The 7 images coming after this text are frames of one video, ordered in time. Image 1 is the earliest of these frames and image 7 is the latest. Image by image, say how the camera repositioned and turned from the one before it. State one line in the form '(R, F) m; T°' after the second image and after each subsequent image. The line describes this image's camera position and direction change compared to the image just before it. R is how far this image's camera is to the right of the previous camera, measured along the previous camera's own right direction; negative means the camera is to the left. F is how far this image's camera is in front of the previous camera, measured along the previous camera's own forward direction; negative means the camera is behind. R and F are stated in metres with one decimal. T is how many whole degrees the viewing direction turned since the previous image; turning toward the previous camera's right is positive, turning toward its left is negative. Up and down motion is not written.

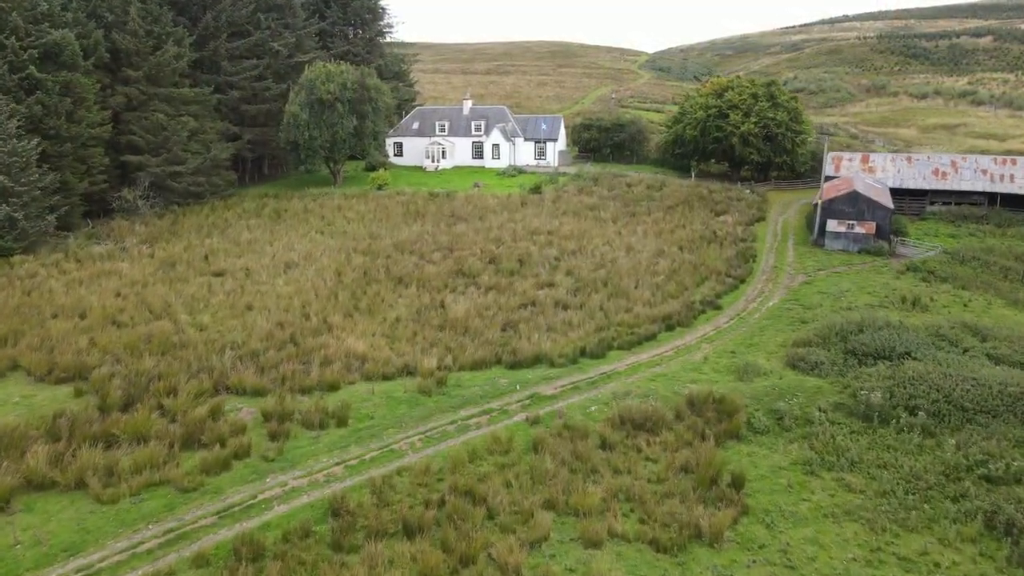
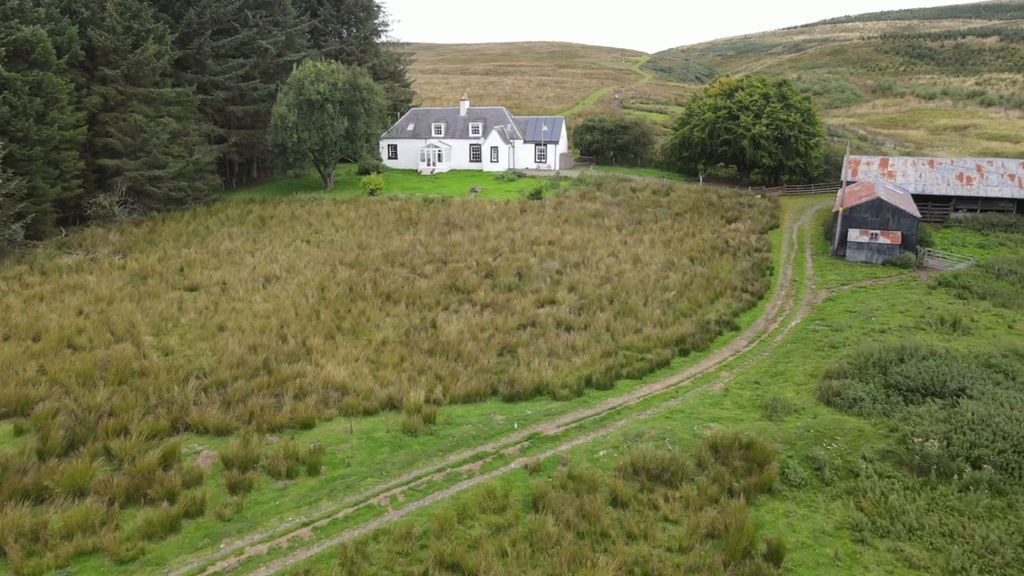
(0.0, +1.8) m; 0°
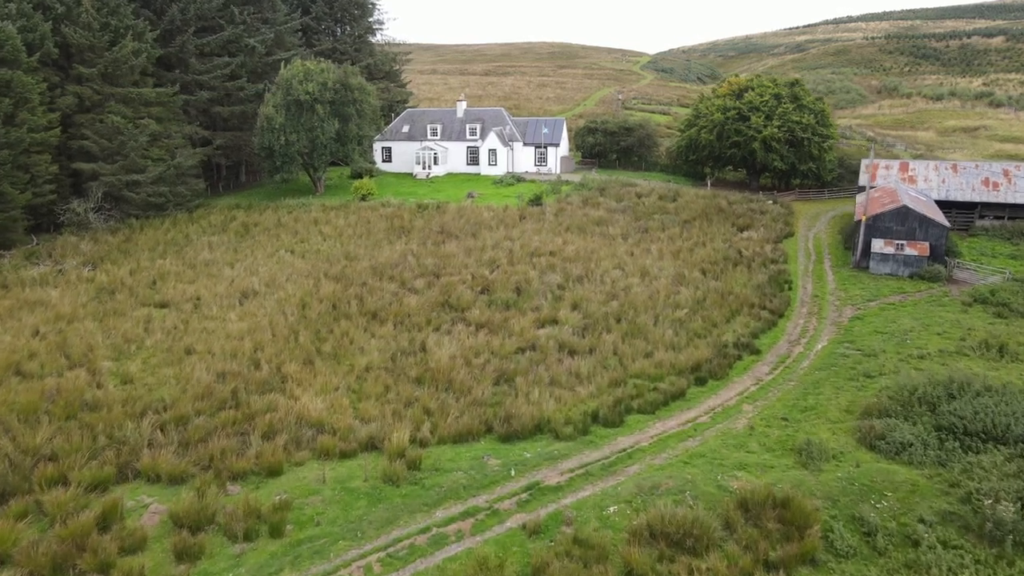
(0.0, +1.7) m; 0°
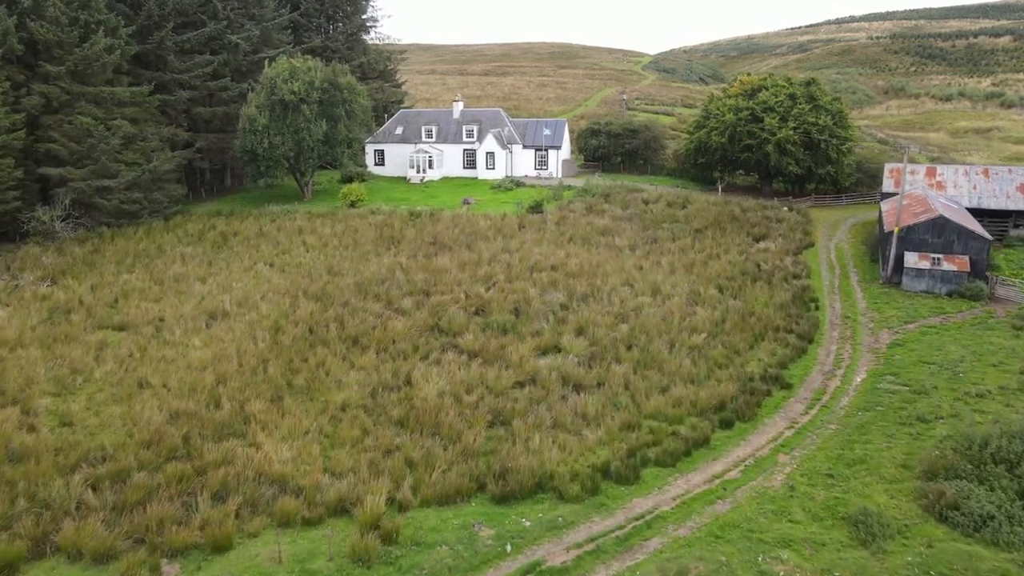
(0.0, +2.0) m; 0°
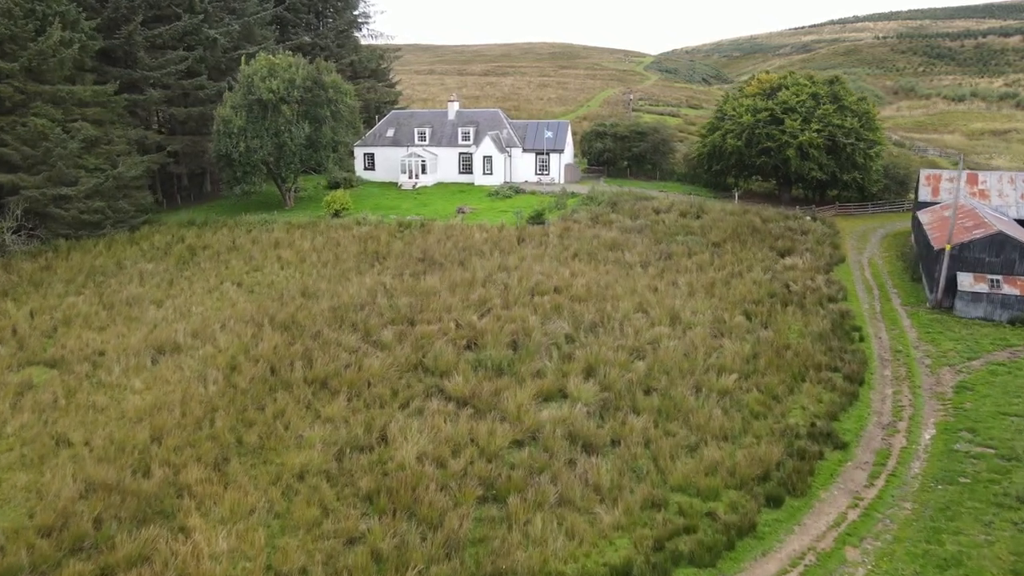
(+0.1, +2.6) m; 0°
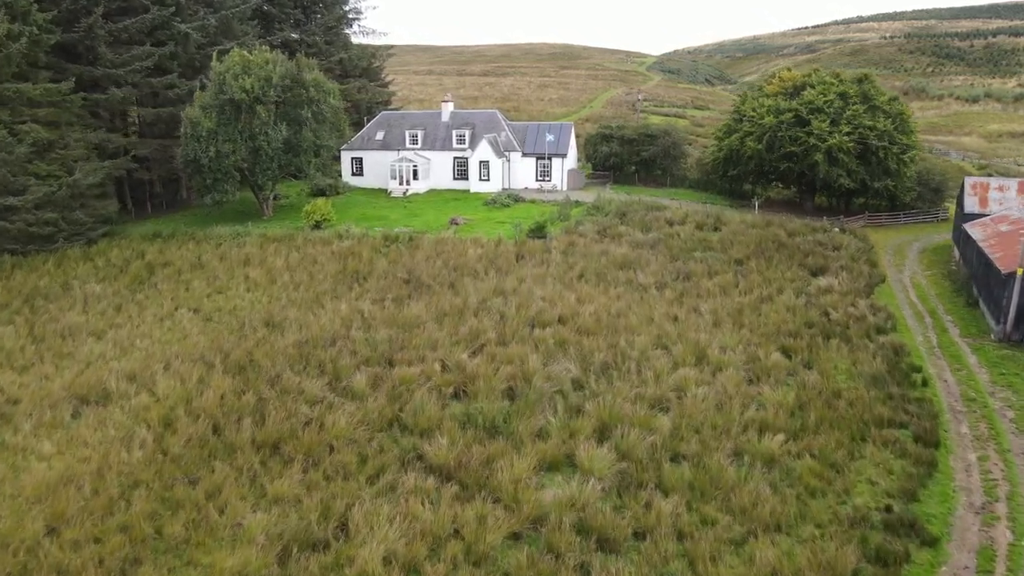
(+0.1, +2.7) m; 0°
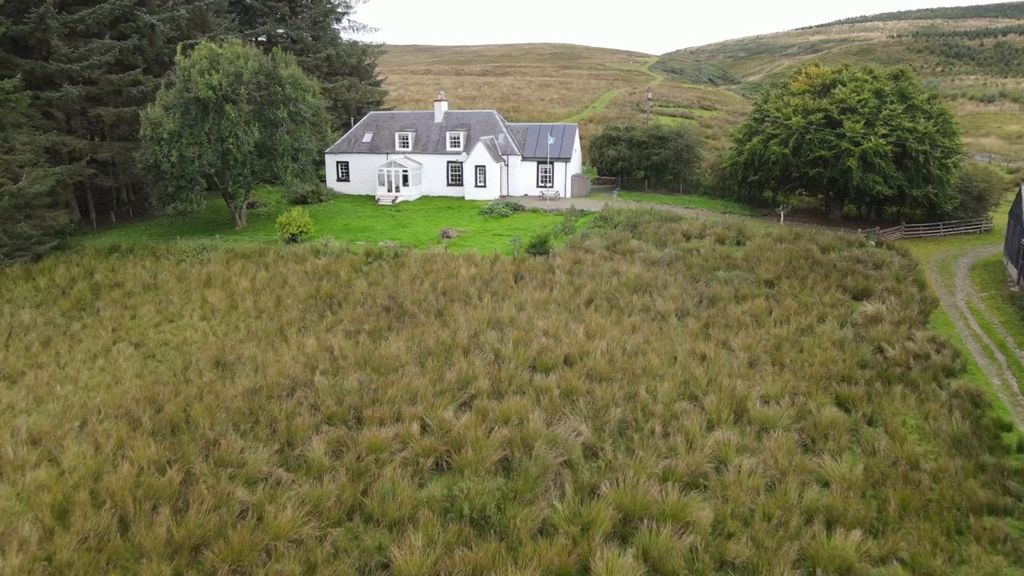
(+0.1, +2.7) m; 0°
